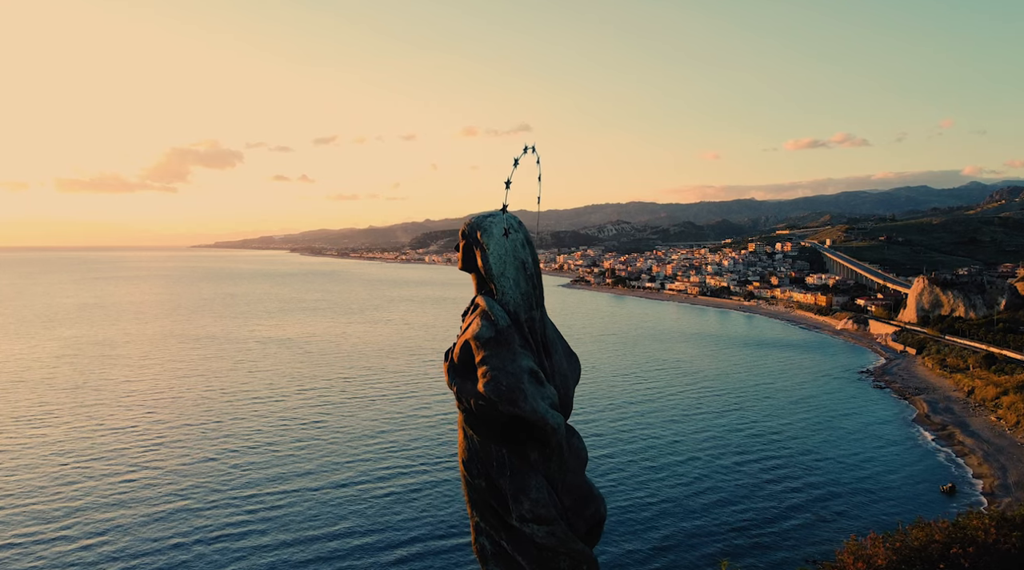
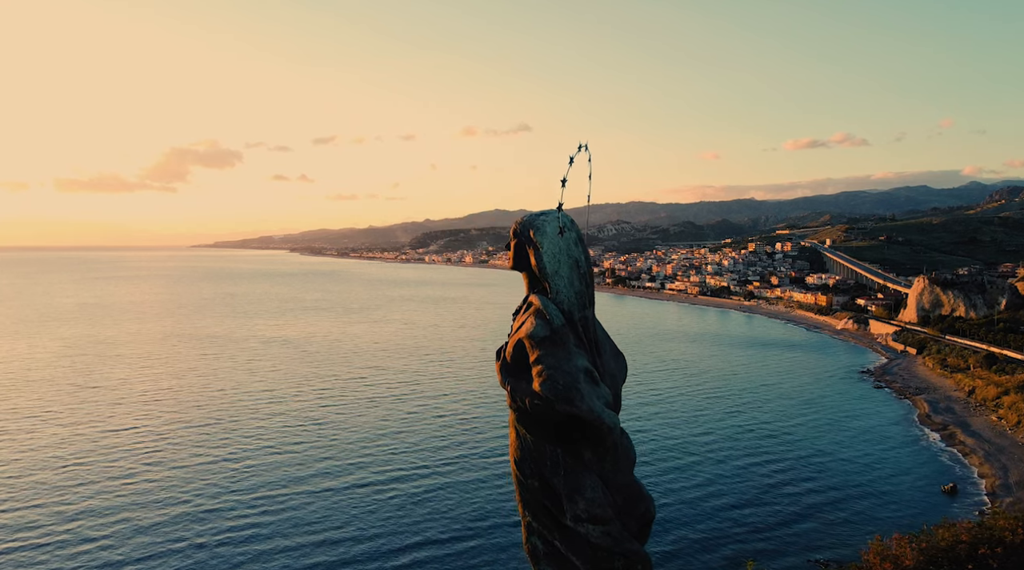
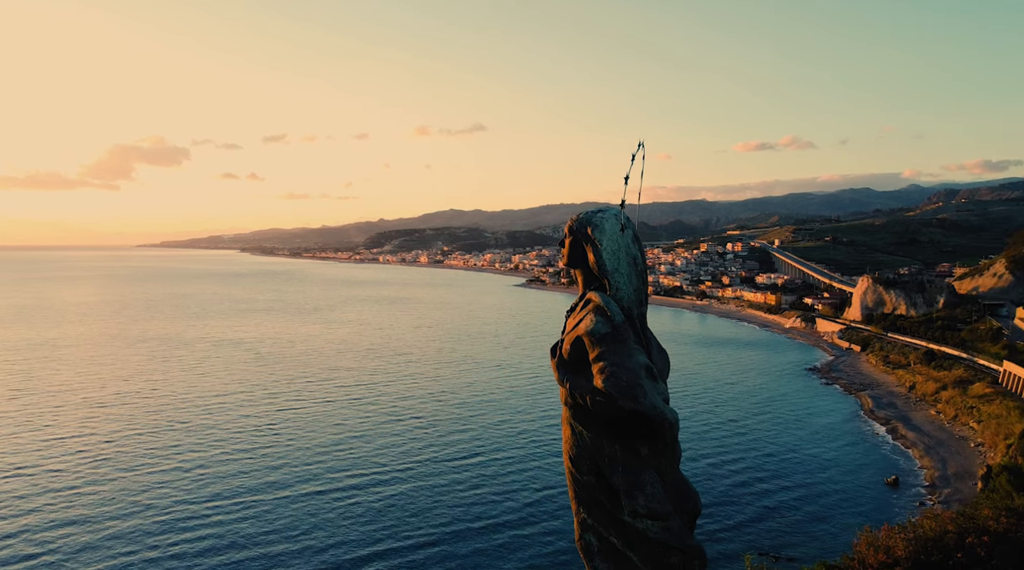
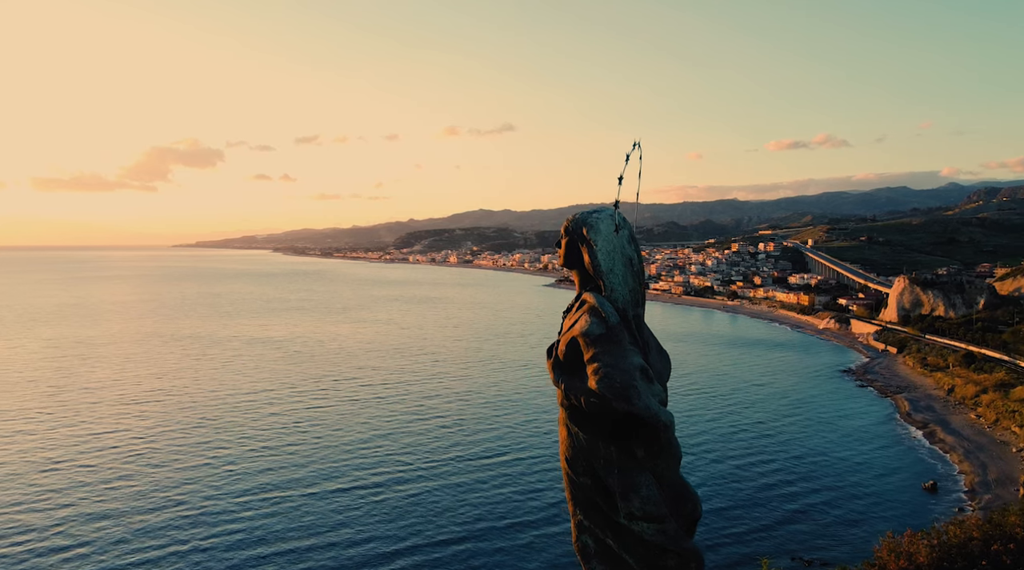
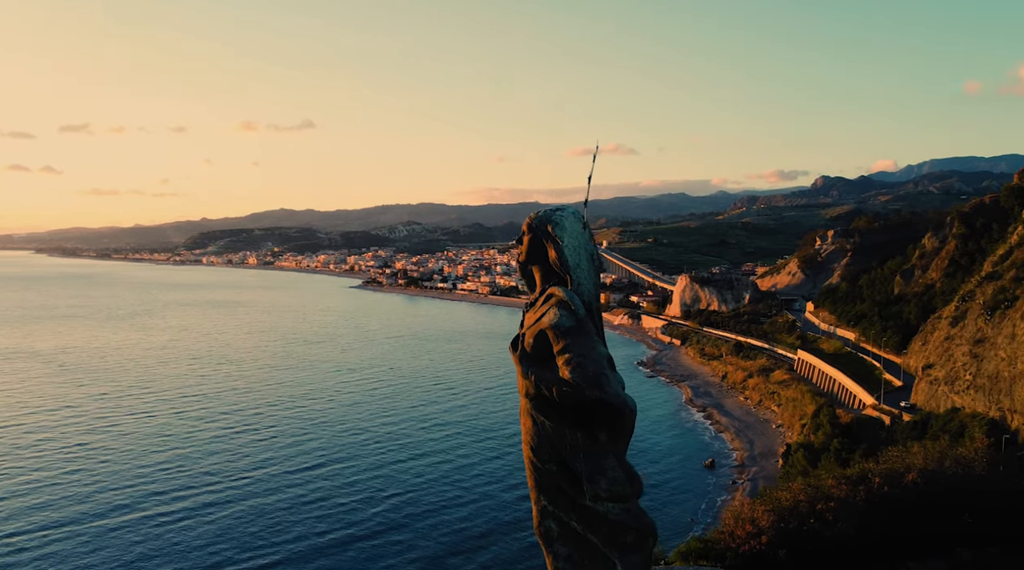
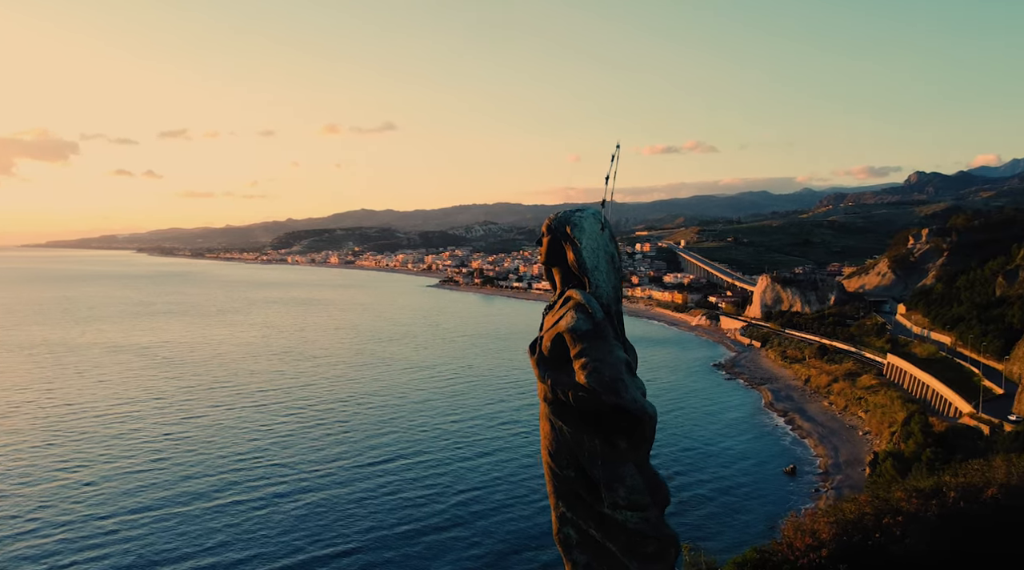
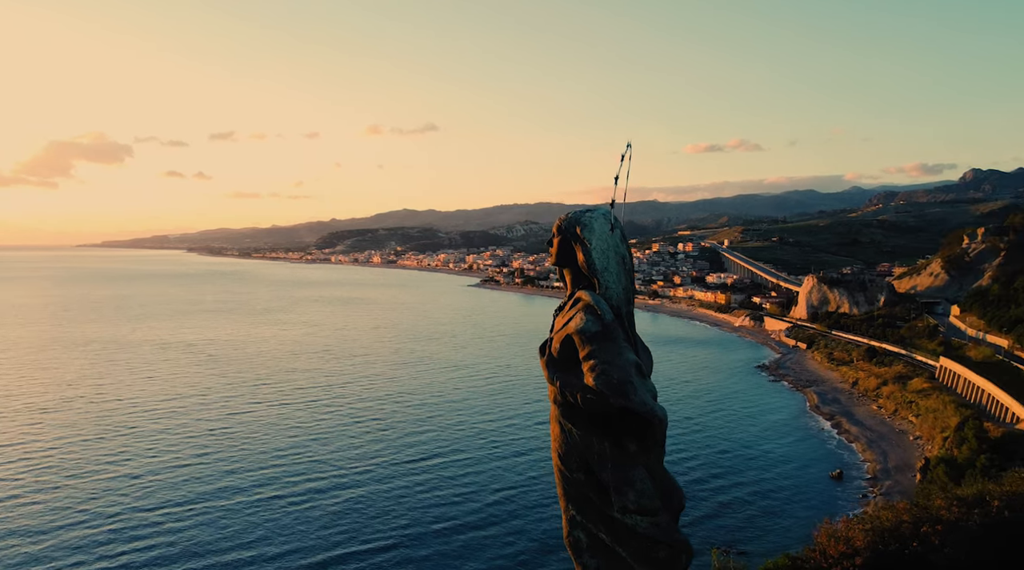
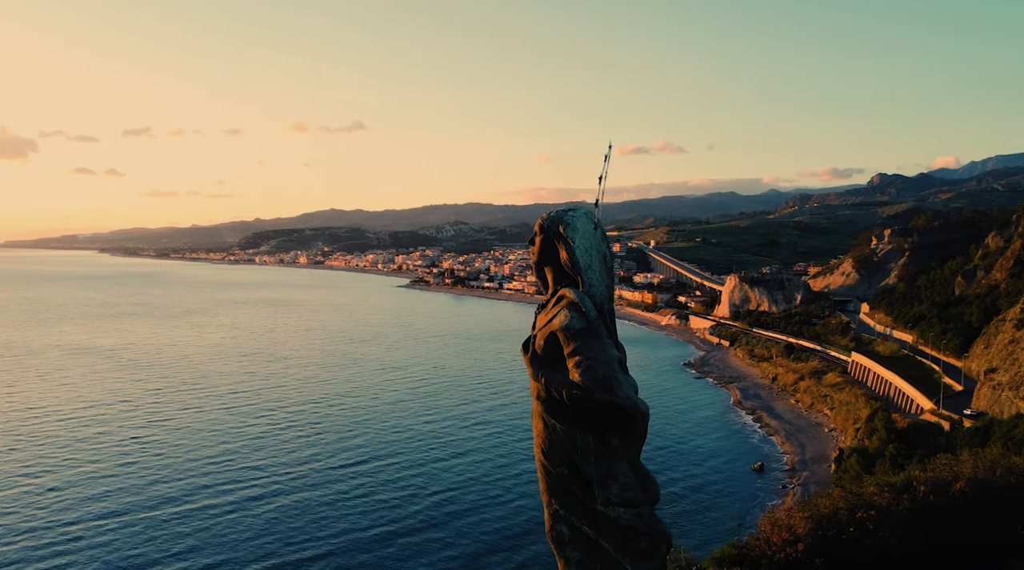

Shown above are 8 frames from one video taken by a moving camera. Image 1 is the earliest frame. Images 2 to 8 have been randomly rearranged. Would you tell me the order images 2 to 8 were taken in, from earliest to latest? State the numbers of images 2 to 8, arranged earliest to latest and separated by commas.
2, 4, 3, 7, 6, 8, 5
